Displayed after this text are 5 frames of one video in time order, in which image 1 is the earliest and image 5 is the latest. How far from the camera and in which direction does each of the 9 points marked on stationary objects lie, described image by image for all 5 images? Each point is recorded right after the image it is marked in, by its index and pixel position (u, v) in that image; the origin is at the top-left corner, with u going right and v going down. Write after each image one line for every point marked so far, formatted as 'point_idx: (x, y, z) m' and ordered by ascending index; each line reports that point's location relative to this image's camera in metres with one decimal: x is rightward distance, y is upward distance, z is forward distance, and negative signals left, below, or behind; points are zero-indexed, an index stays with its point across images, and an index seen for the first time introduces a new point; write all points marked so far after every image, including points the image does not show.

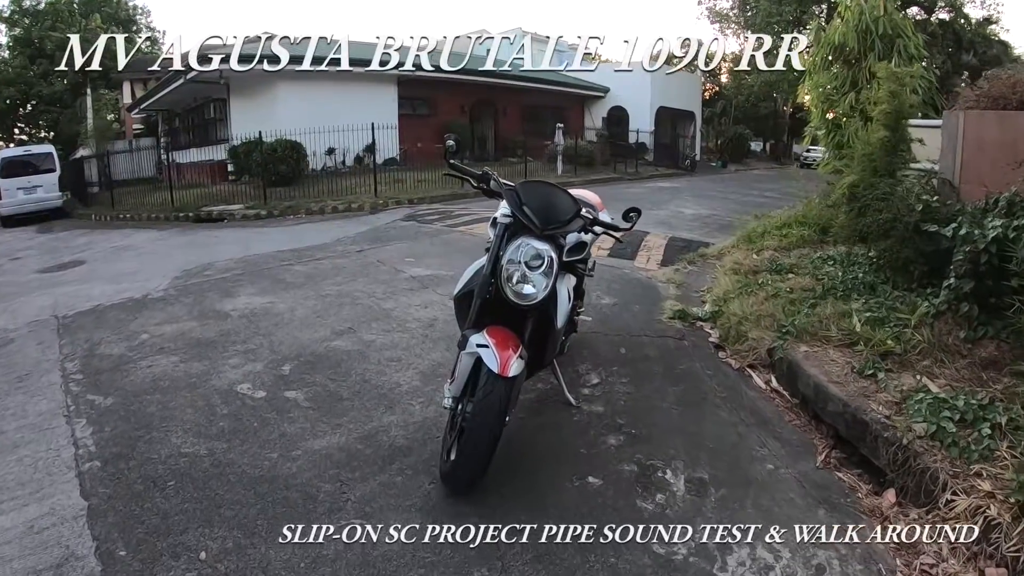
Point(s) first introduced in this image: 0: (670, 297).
0: (+1.3, -0.1, +6.2) m
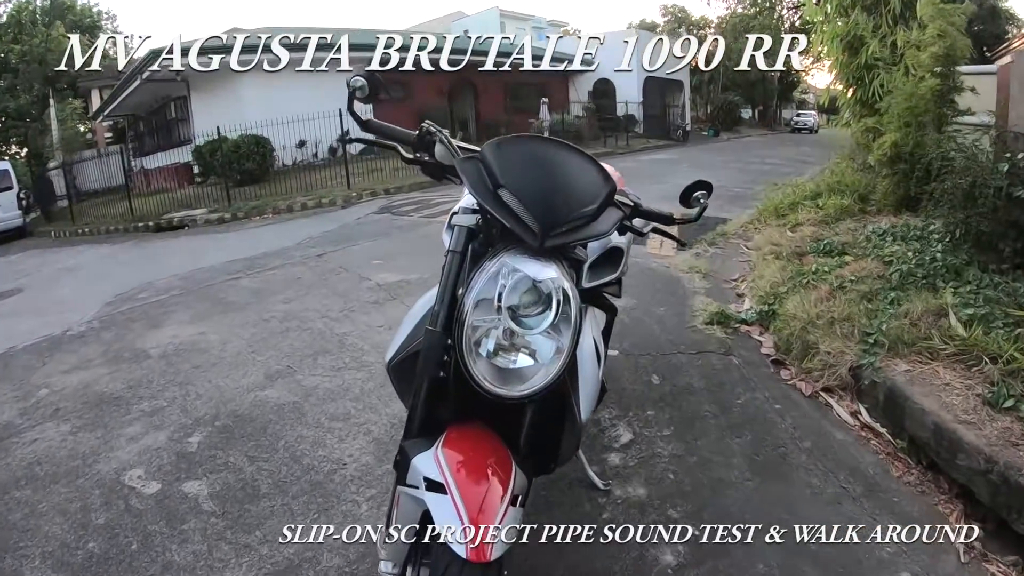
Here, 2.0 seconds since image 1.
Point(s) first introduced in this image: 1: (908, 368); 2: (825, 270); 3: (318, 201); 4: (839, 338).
0: (+1.3, 0.0, +5.0) m
1: (+1.7, -0.4, +3.2) m
2: (+2.0, +0.1, +4.6) m
3: (-3.4, +1.5, +12.6) m
4: (+1.6, -0.3, +3.6) m
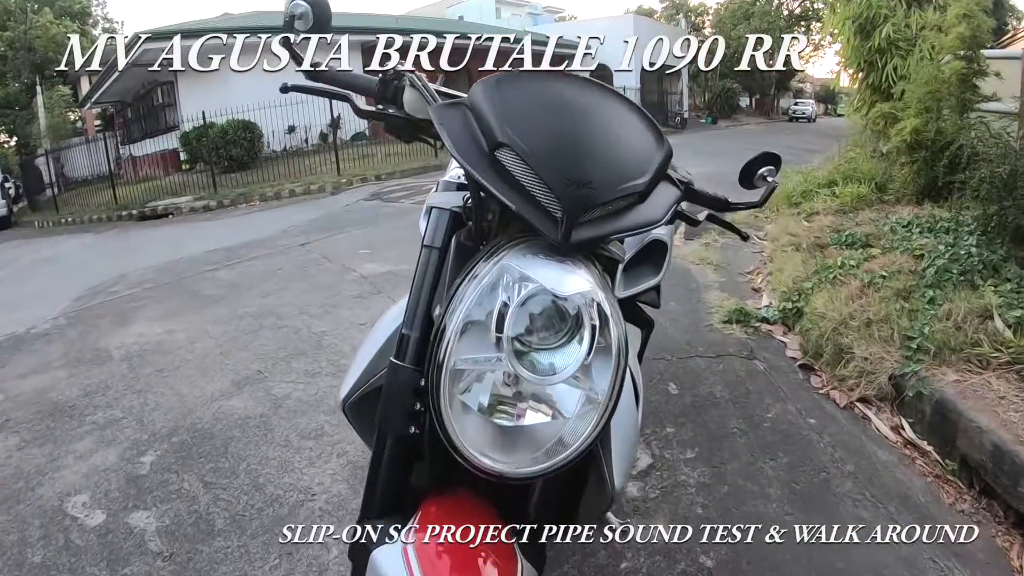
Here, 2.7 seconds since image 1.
0: (+1.3, 0.0, +4.6) m
1: (+1.7, -0.3, +2.8) m
2: (+2.0, +0.1, +4.2) m
3: (-3.5, +1.7, +12.2) m
4: (+1.6, -0.2, +3.2) m
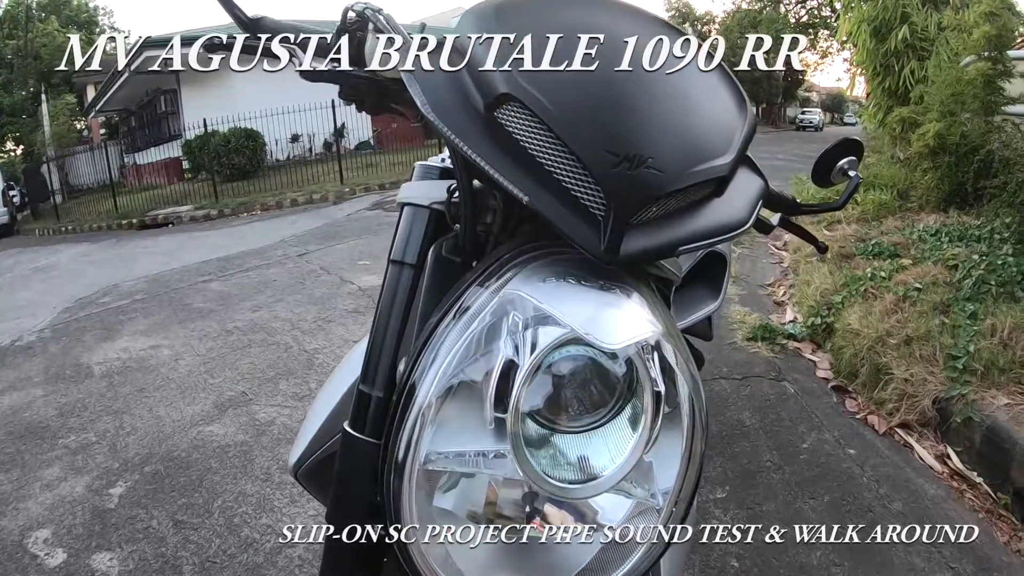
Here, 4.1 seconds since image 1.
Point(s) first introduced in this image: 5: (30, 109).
0: (+1.3, -0.1, +4.3) m
1: (+1.8, -0.4, +2.5) m
2: (+2.0, +0.1, +3.9) m
3: (-3.4, +1.5, +11.9) m
4: (+1.6, -0.3, +2.9) m
5: (-13.3, +5.0, +19.9) m
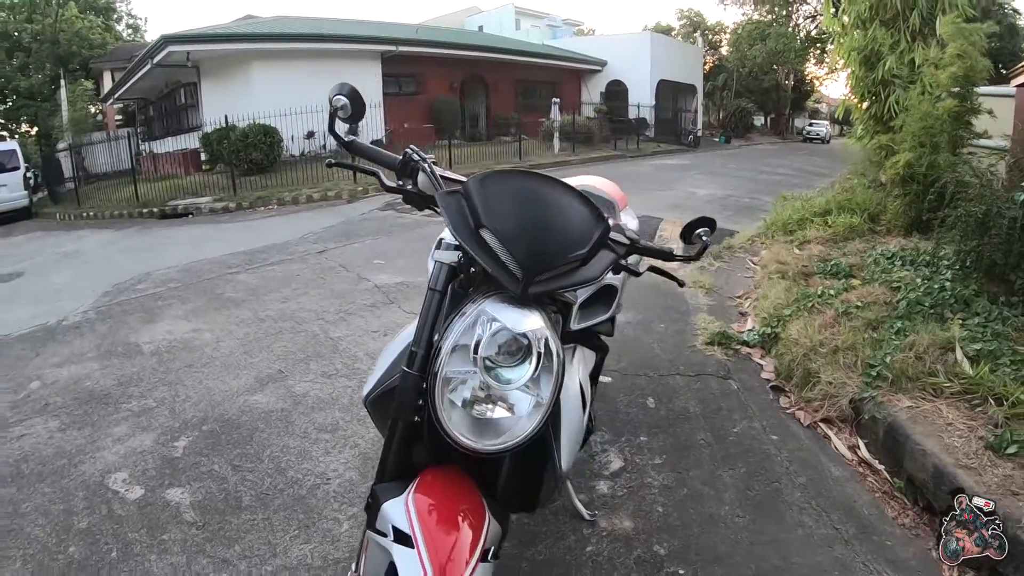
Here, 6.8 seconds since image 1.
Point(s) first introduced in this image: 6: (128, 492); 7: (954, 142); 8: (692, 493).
0: (+1.3, -0.1, +4.9) m
1: (+1.7, -0.5, +3.1) m
2: (+2.0, 0.0, +4.5) m
3: (-3.3, +1.6, +12.6) m
4: (+1.6, -0.4, +3.5) m
5: (-13.0, +5.5, +20.6) m
6: (-1.5, -0.8, +2.8) m
7: (+3.8, +1.2, +6.2) m
8: (+0.7, -0.8, +2.8) m
